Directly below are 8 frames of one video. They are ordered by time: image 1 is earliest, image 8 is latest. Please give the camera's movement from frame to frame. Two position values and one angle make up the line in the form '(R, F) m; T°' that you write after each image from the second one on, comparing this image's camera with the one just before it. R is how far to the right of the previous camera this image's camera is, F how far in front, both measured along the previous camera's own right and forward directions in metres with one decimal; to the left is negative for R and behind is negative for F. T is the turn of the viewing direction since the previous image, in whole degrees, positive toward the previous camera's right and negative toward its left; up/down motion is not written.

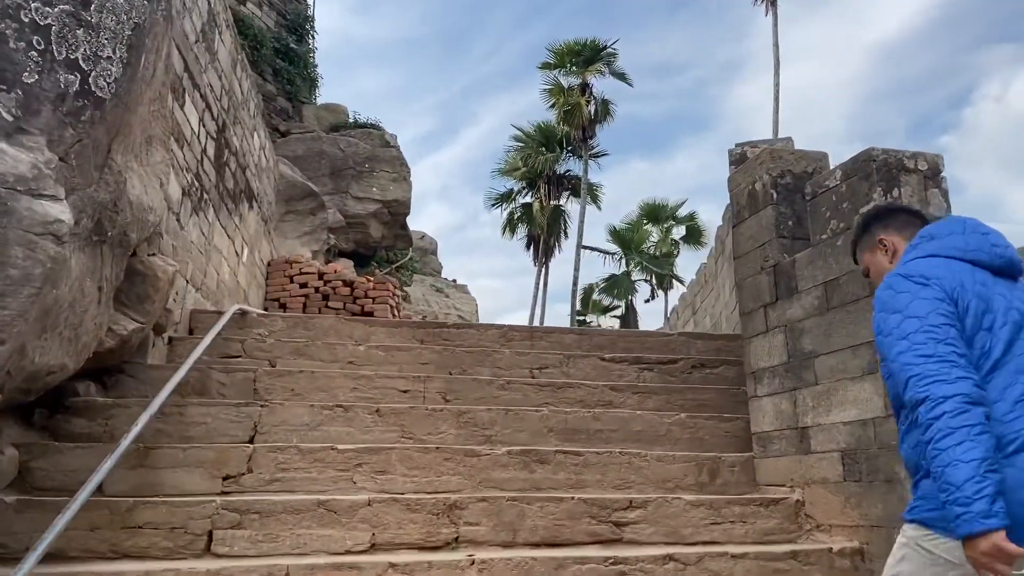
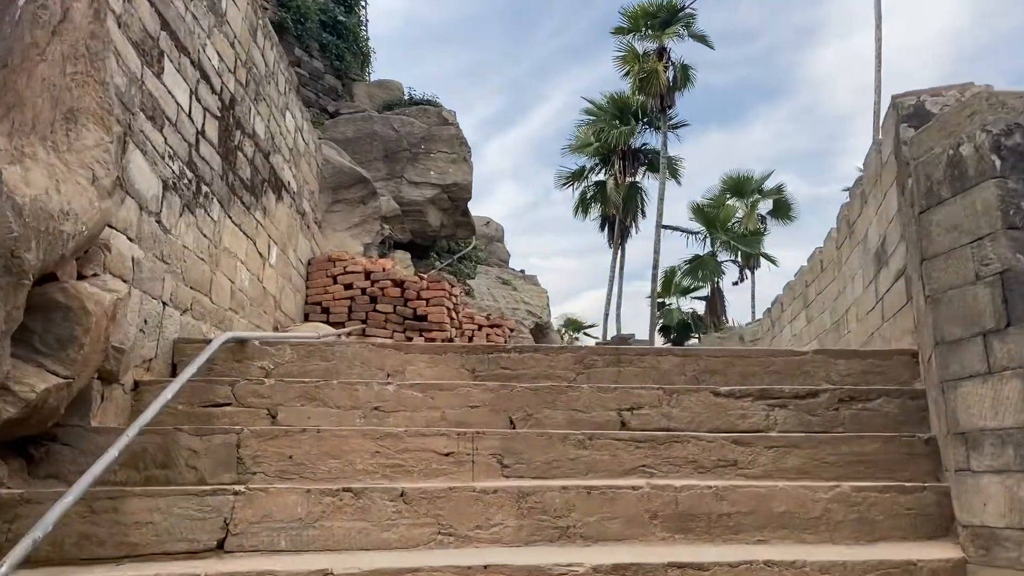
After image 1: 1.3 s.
(0.0, +1.2) m; -5°
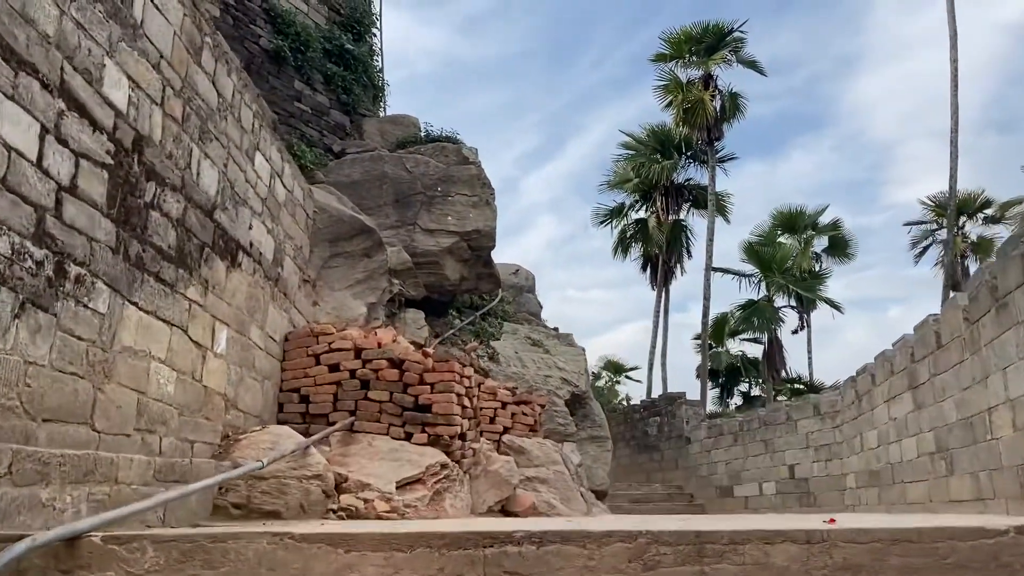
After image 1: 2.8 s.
(+0.1, +1.5) m; -3°
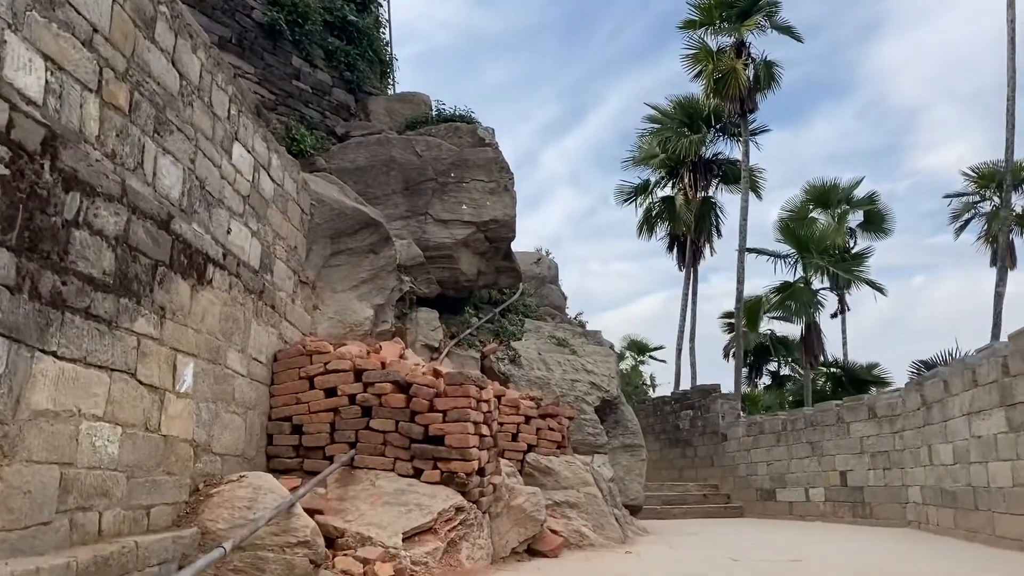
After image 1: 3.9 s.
(0.0, +0.8) m; -1°
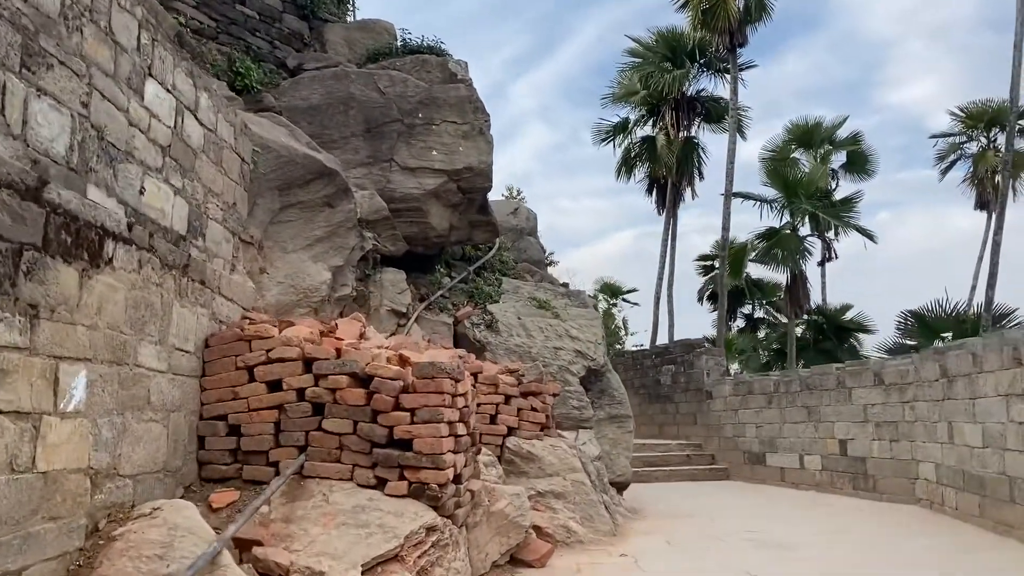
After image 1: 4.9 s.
(-0.1, +0.8) m; +2°
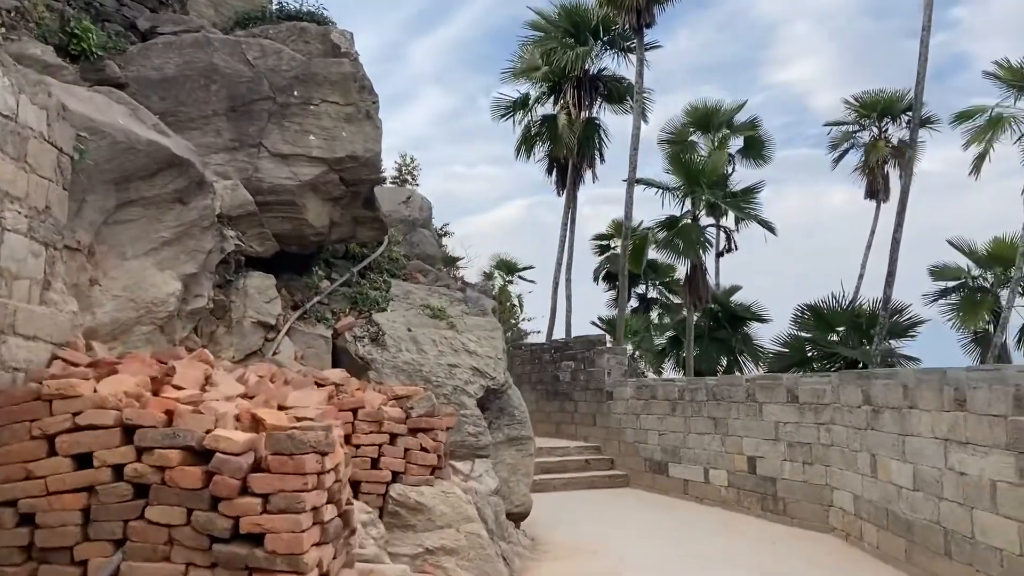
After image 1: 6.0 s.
(0.0, +0.8) m; +7°
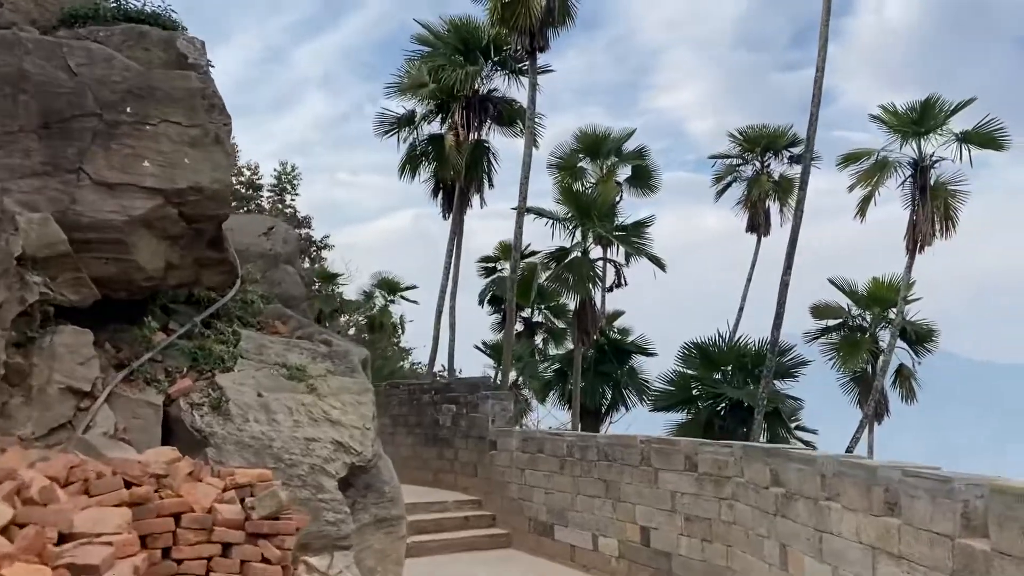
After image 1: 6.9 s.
(+0.1, +0.8) m; +8°
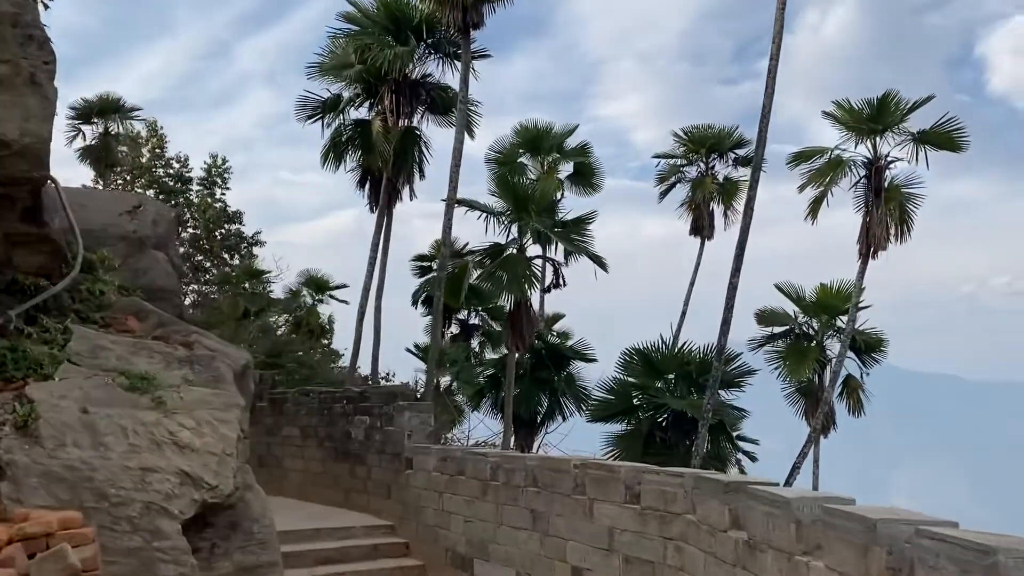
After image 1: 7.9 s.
(+0.2, +1.1) m; +4°
